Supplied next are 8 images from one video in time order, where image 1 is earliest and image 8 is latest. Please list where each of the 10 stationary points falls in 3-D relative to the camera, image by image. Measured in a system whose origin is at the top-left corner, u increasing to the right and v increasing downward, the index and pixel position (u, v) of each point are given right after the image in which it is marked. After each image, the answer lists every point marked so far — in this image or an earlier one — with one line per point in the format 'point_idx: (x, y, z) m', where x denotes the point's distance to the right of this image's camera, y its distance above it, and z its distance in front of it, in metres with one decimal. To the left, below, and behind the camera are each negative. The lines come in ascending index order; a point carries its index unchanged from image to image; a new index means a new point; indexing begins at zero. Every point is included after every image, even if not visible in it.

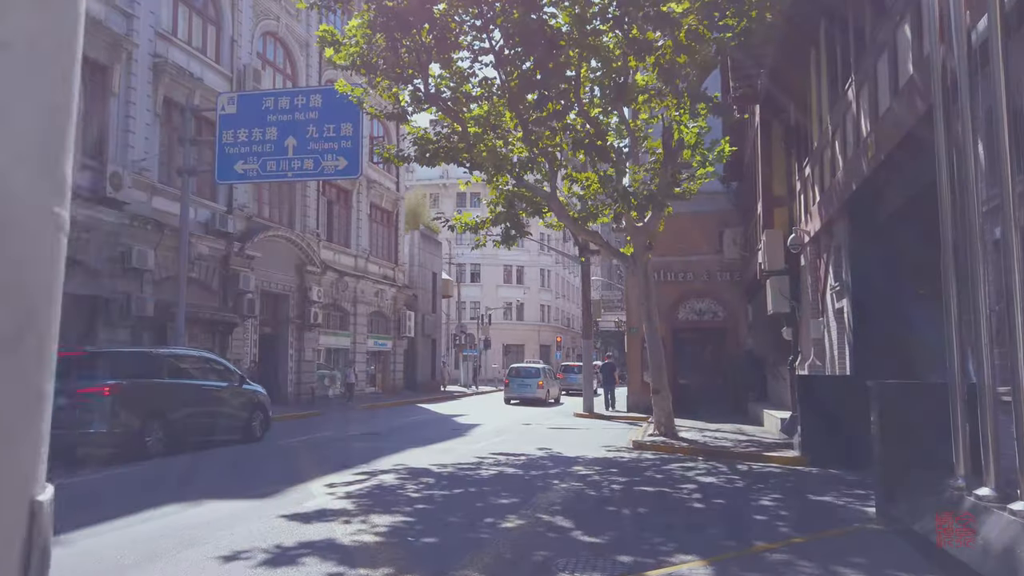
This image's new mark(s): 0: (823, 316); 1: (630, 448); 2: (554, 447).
0: (+6.1, -0.5, +14.9) m
1: (+2.4, -3.2, +15.1) m
2: (+0.8, -3.2, +15.2) m
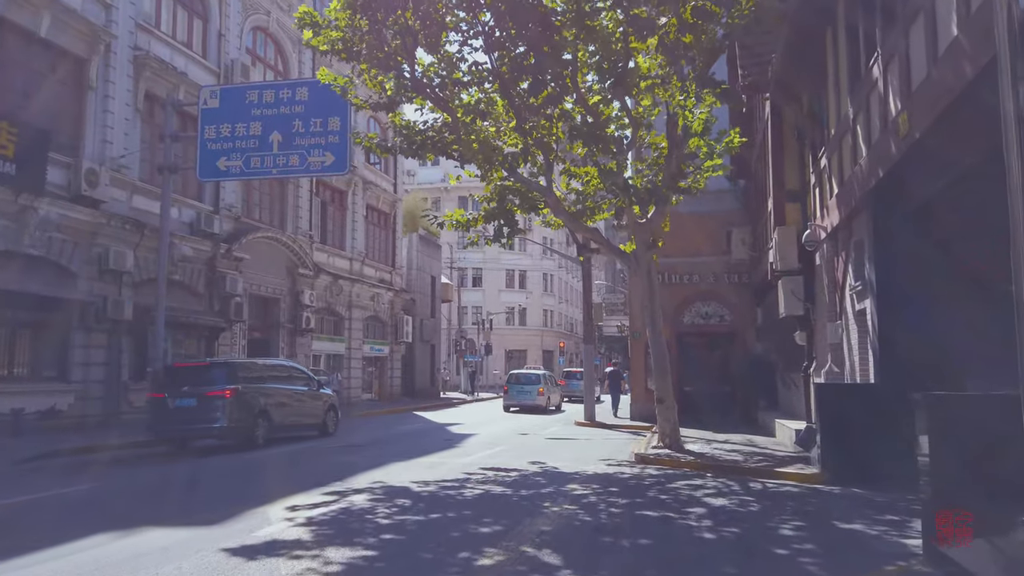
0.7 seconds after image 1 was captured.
0: (+6.0, -0.6, +13.7) m
1: (+2.2, -3.2, +14.0) m
2: (+0.7, -3.2, +14.0) m
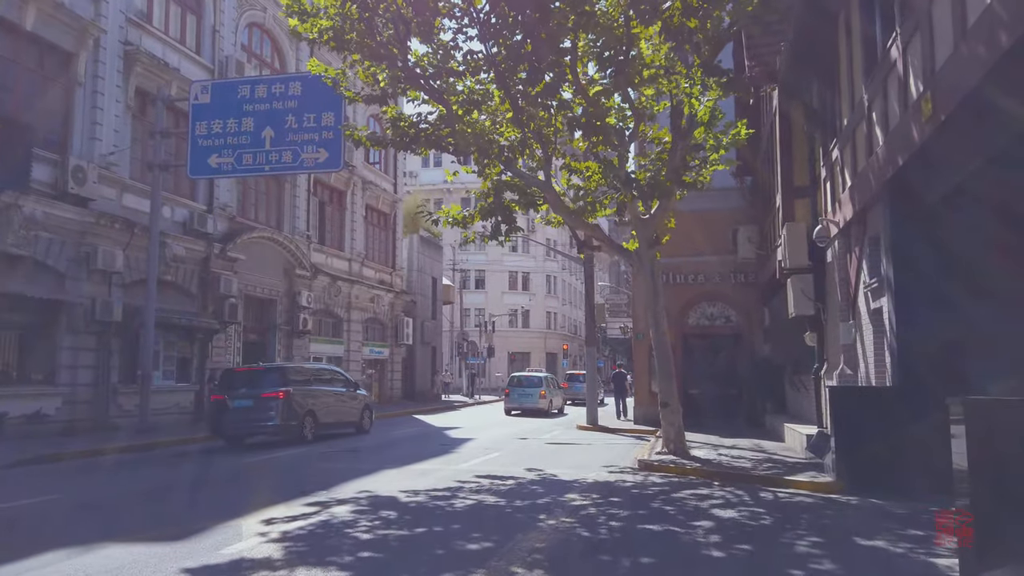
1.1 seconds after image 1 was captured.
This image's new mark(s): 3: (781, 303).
0: (+5.9, -0.5, +13.1) m
1: (+2.2, -3.2, +13.3) m
2: (+0.6, -3.2, +13.4) m
3: (+6.6, -0.4, +18.7) m
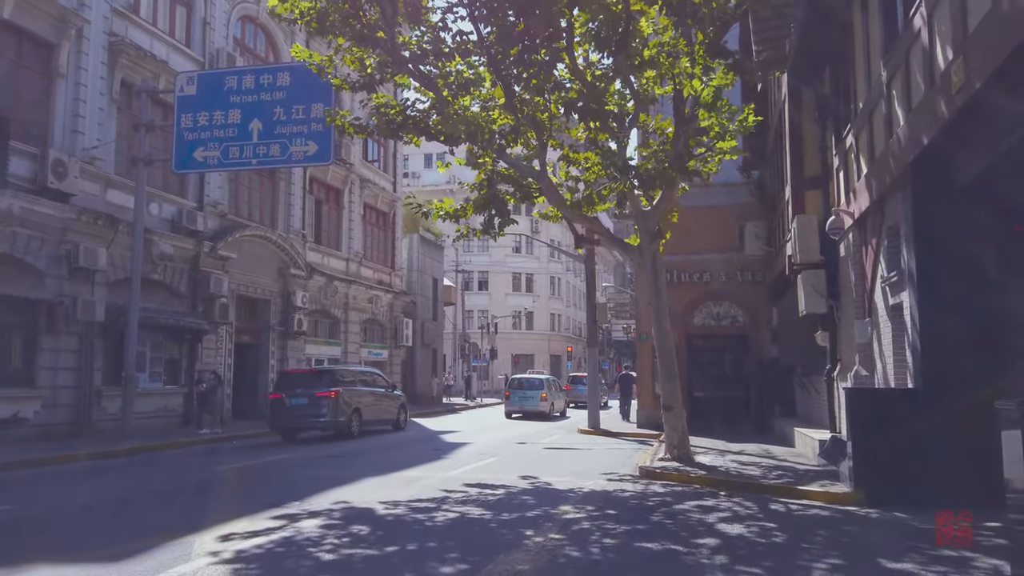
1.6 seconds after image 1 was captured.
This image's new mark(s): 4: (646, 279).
0: (+5.8, -0.4, +12.2) m
1: (+2.0, -3.1, +12.5) m
2: (+0.5, -3.1, +12.5) m
3: (+6.6, -0.3, +17.8) m
4: (+2.5, +0.2, +14.2) m
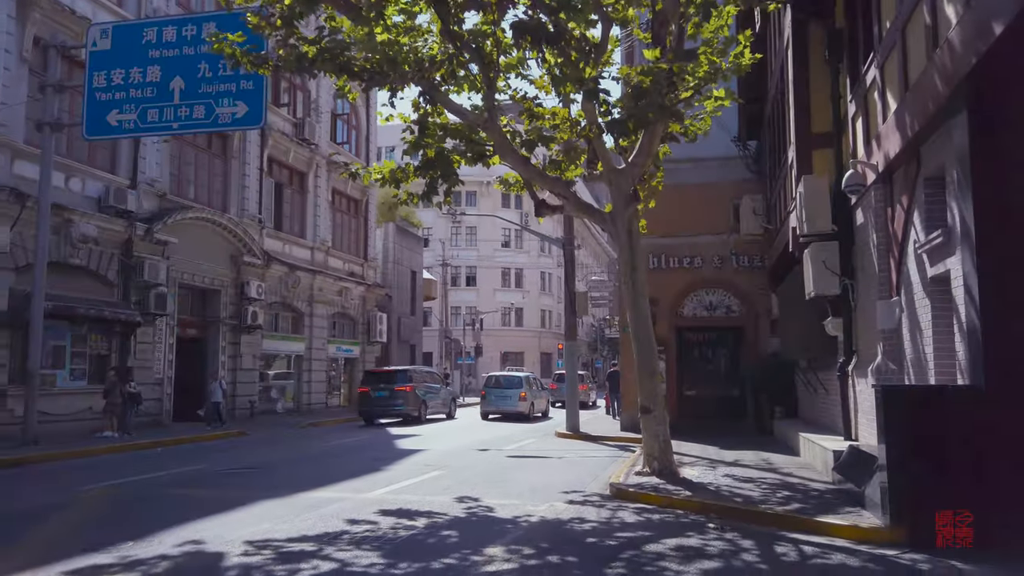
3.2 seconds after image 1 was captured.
0: (+4.9, -0.1, +9.6) m
1: (+1.2, -2.7, +9.9) m
2: (-0.3, -2.7, +9.9) m
3: (+5.7, +0.1, +15.3) m
4: (+1.7, +0.6, +11.6) m
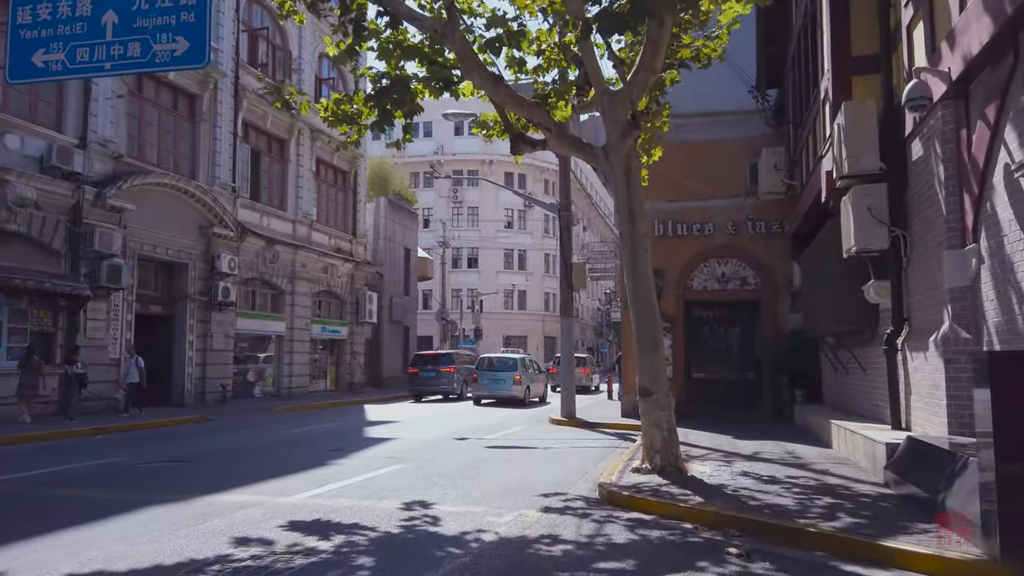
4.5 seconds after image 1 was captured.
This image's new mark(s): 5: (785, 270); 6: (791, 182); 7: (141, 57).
0: (+4.5, +0.5, +7.3) m
1: (+0.8, -2.2, +7.7) m
2: (-0.8, -2.2, +7.7) m
3: (+5.3, +0.7, +13.0) m
4: (+1.3, +1.1, +9.4) m
5: (+6.6, +0.4, +18.4) m
6: (+6.1, +2.3, +16.6) m
7: (-7.1, +4.5, +14.6) m
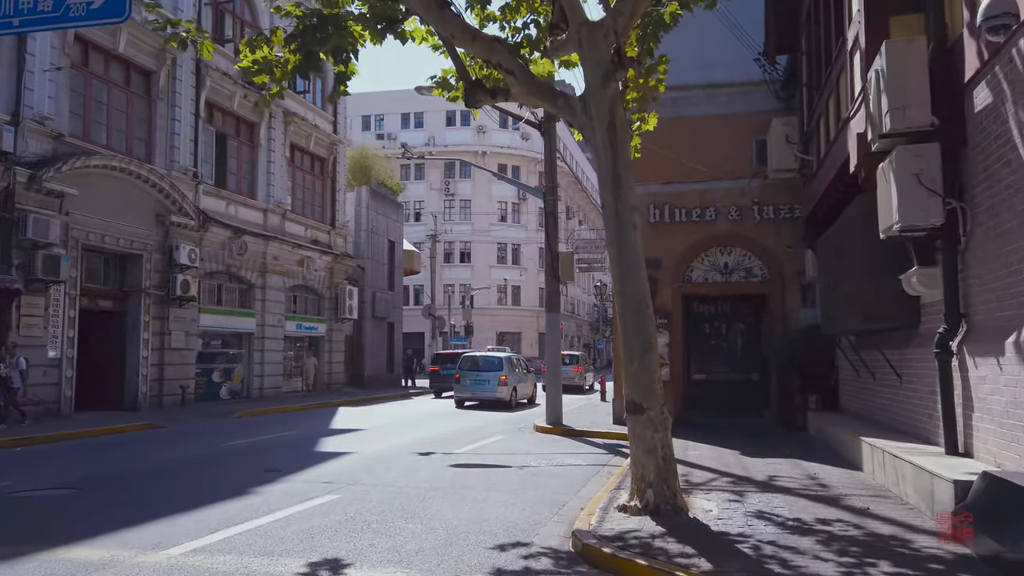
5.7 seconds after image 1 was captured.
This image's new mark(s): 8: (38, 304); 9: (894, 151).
0: (+4.1, +0.6, +5.3) m
1: (+0.3, -2.1, +5.7) m
2: (-1.2, -2.1, +5.8) m
3: (+4.9, +0.9, +11.0) m
4: (+0.8, +1.3, +7.4) m
5: (+6.1, +0.6, +16.5) m
6: (+5.6, +2.5, +14.6) m
7: (-7.6, +4.6, +12.6) m
8: (-11.8, -0.4, +18.8) m
9: (+3.9, +1.4, +7.7) m
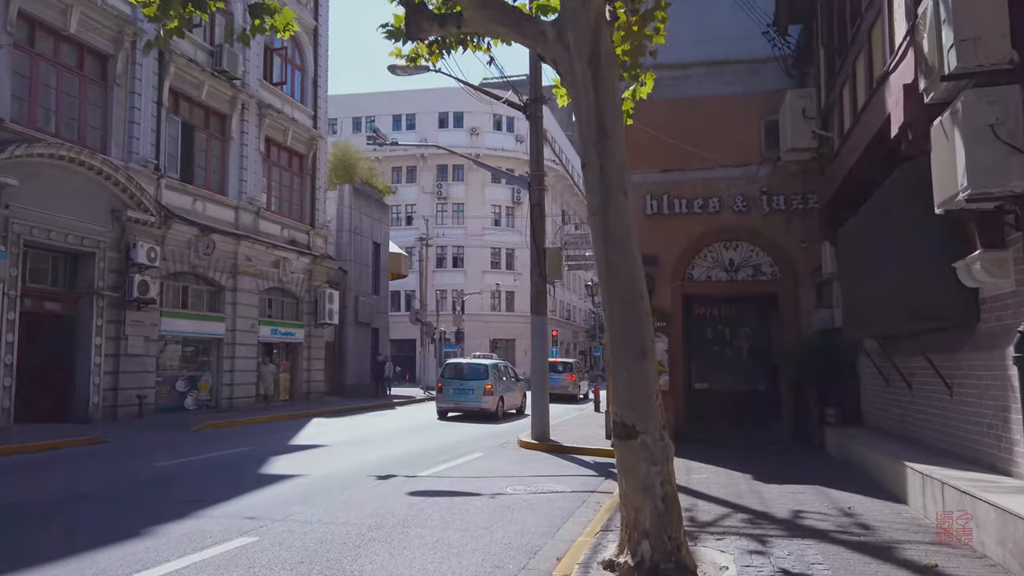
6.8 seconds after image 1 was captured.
0: (+3.7, +0.7, +3.6) m
1: (0.0, -2.0, +3.9) m
2: (-1.6, -2.0, +4.0) m
3: (+4.5, +0.9, +9.2) m
4: (+0.5, +1.4, +5.6) m
5: (+5.8, +0.6, +14.7) m
6: (+5.2, +2.5, +12.9) m
7: (-8.0, +4.7, +10.8) m
8: (-12.2, -0.4, +17.0) m
9: (+3.5, +1.5, +5.9) m
